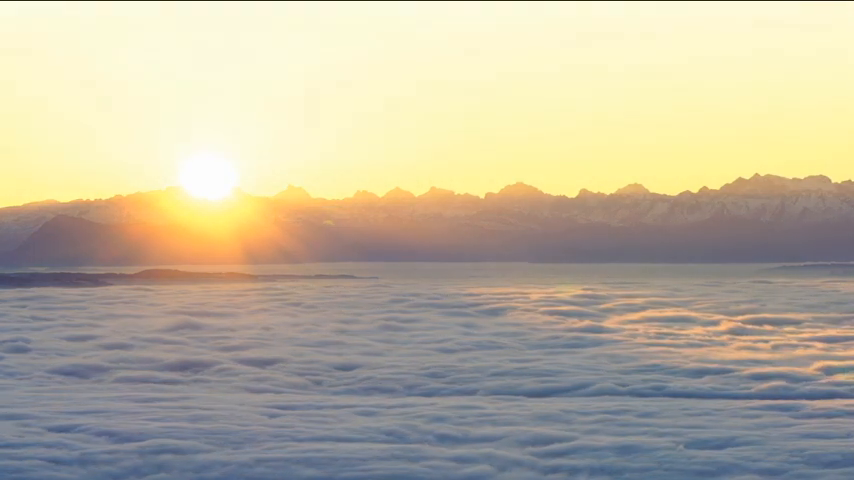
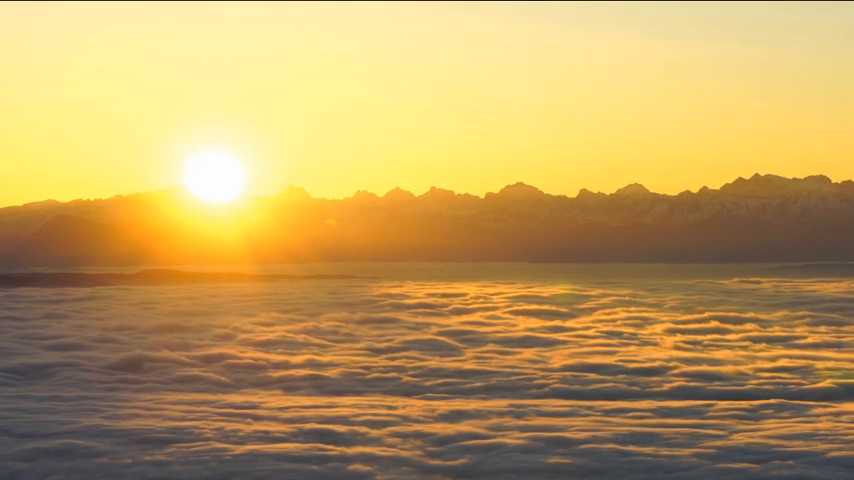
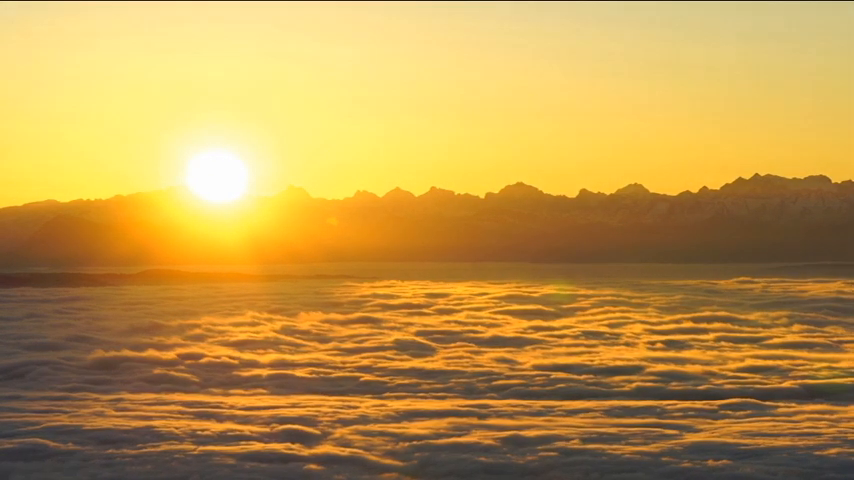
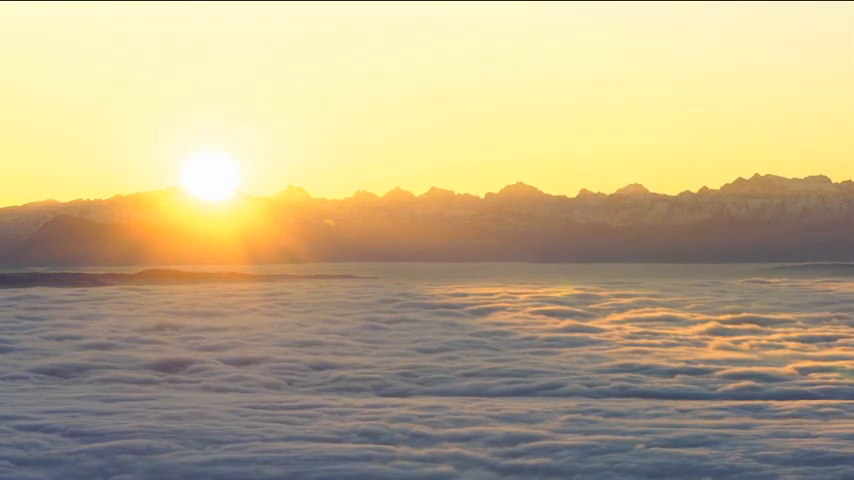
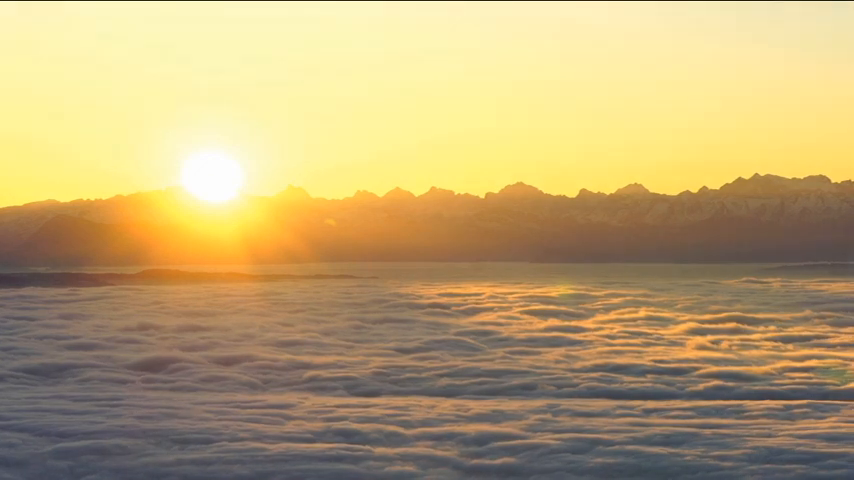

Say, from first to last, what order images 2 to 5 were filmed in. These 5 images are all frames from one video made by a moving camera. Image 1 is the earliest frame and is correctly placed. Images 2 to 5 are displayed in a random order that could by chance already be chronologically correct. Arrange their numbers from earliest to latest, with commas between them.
4, 5, 2, 3
